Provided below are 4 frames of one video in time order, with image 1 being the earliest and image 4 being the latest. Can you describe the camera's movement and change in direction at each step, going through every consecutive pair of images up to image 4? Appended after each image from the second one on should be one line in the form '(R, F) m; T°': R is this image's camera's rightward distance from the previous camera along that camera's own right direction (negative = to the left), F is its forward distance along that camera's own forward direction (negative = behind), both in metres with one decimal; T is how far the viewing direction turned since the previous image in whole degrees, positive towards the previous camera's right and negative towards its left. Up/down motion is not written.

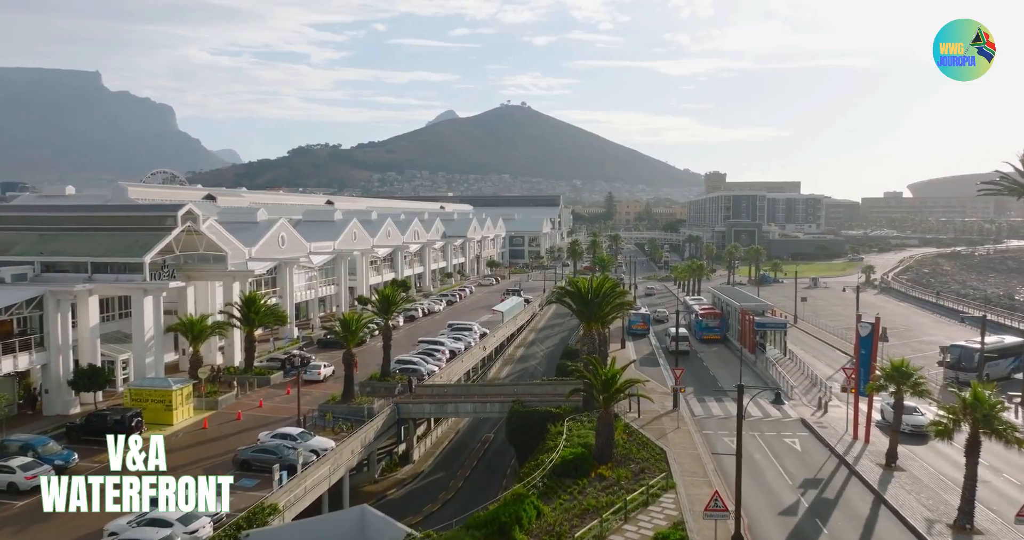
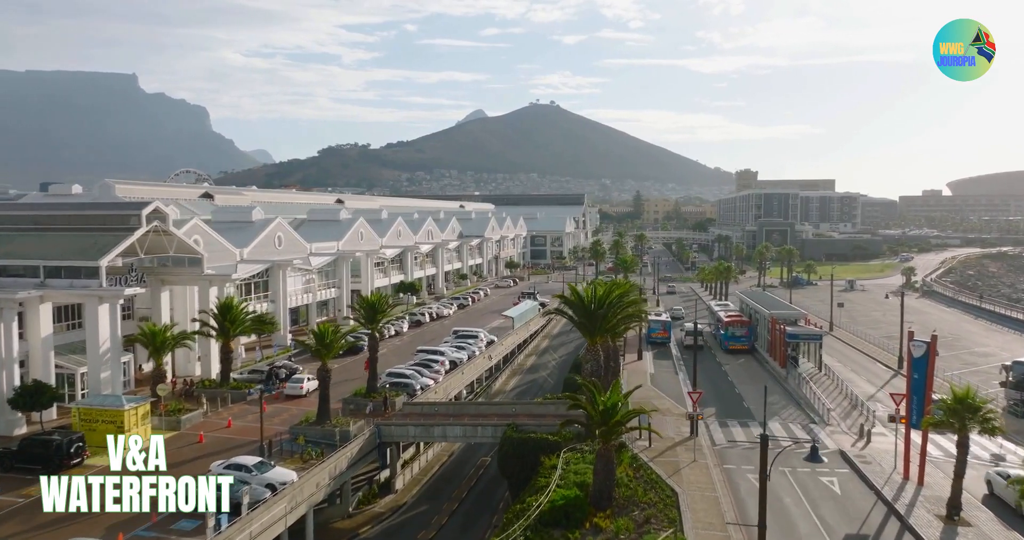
(+1.5, +4.3) m; -2°
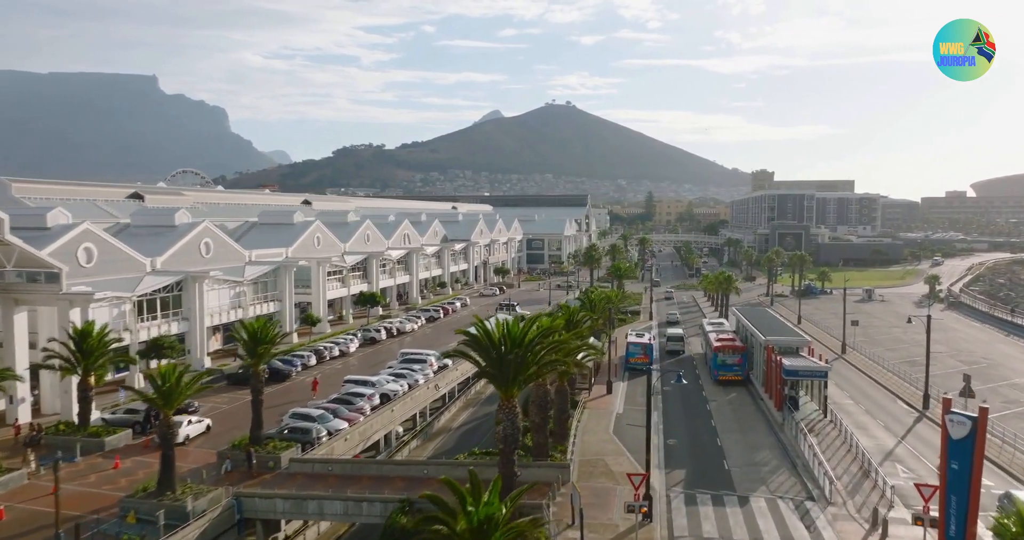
(+3.9, +7.8) m; -1°
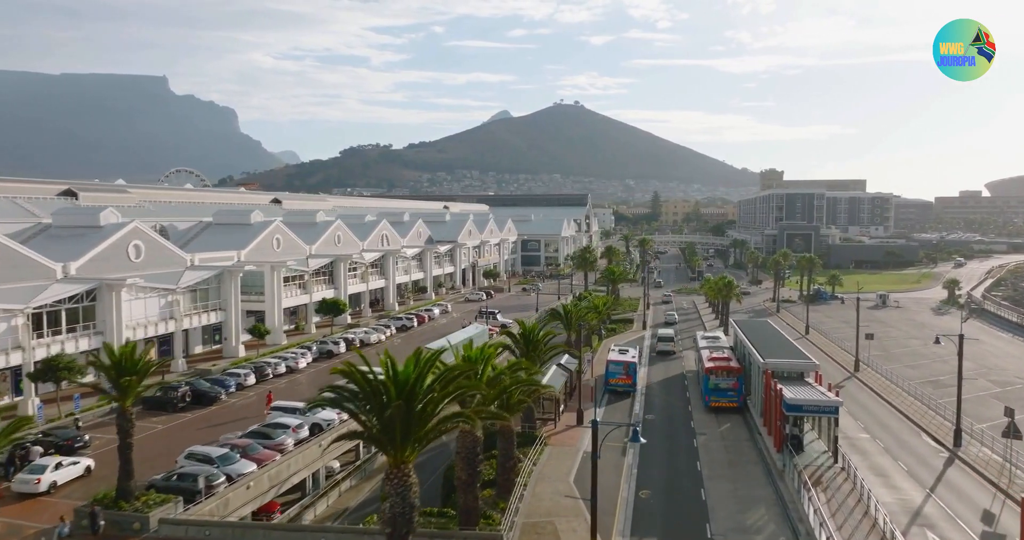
(+2.5, +6.0) m; -1°
